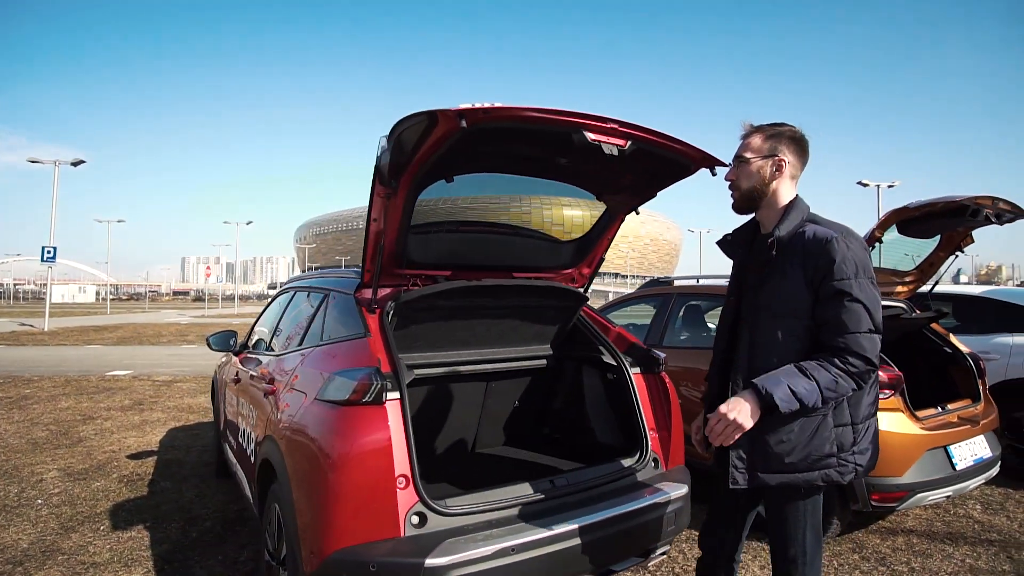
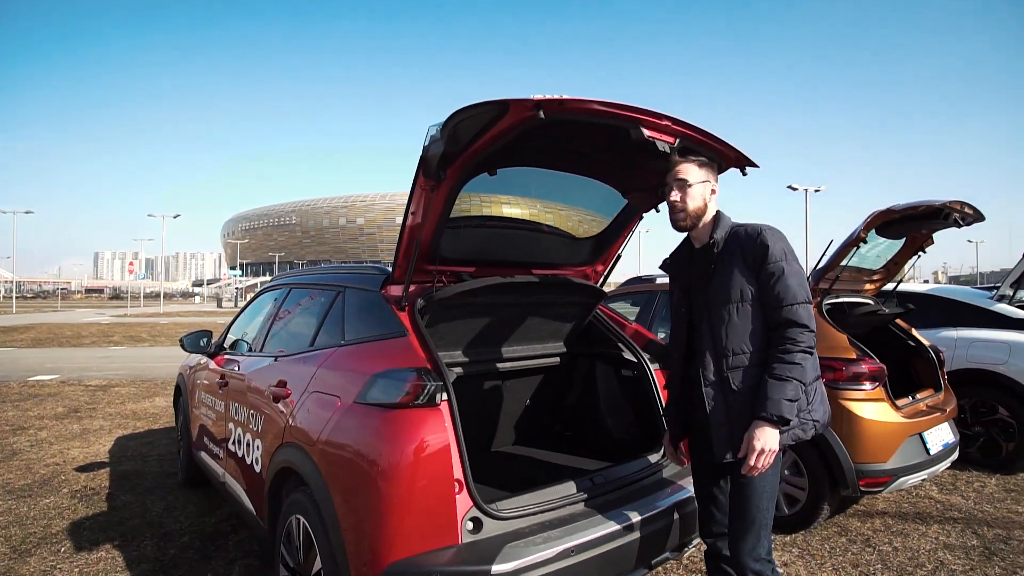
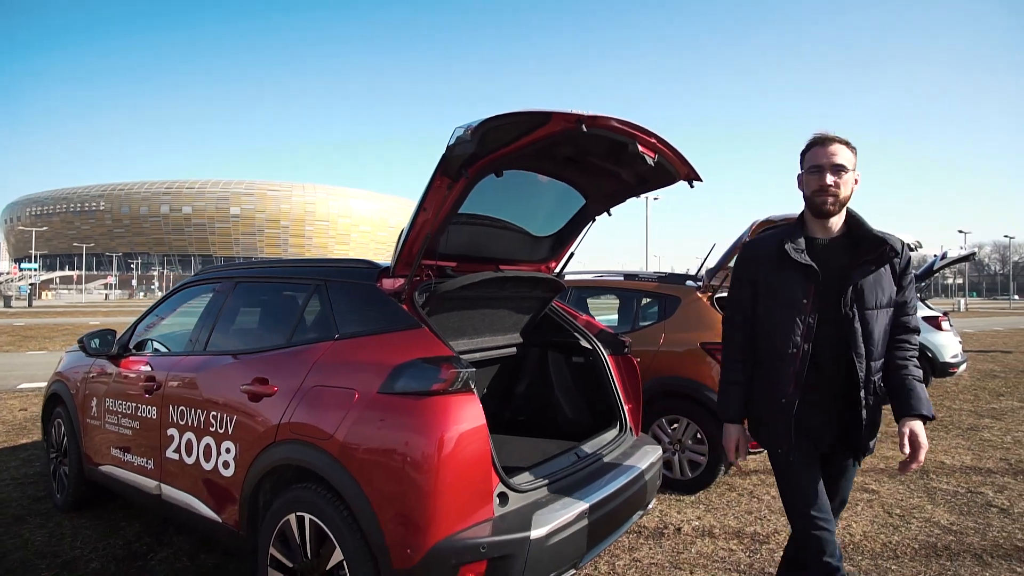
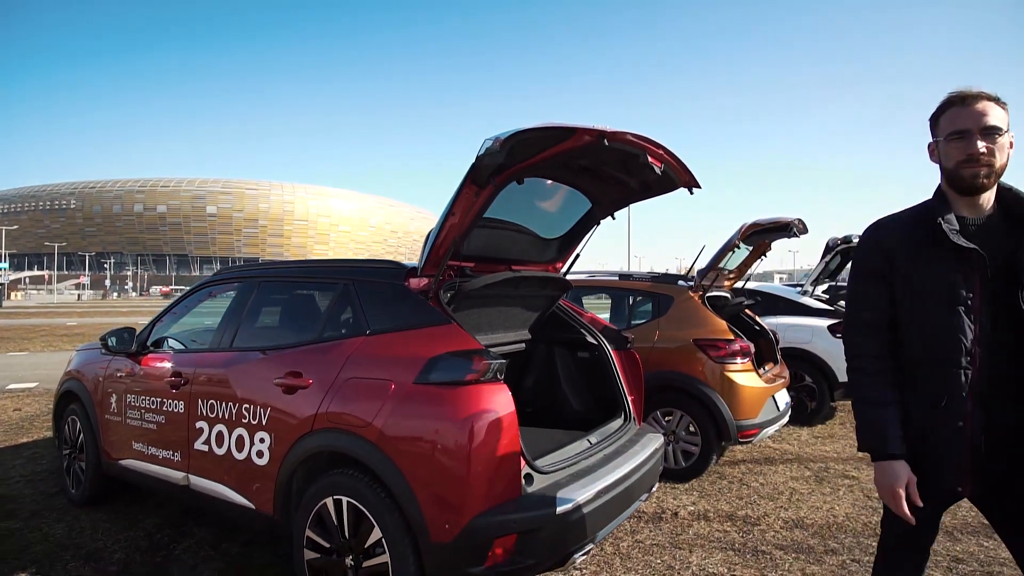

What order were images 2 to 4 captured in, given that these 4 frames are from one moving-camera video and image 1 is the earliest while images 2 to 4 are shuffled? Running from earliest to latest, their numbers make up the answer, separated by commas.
2, 3, 4
